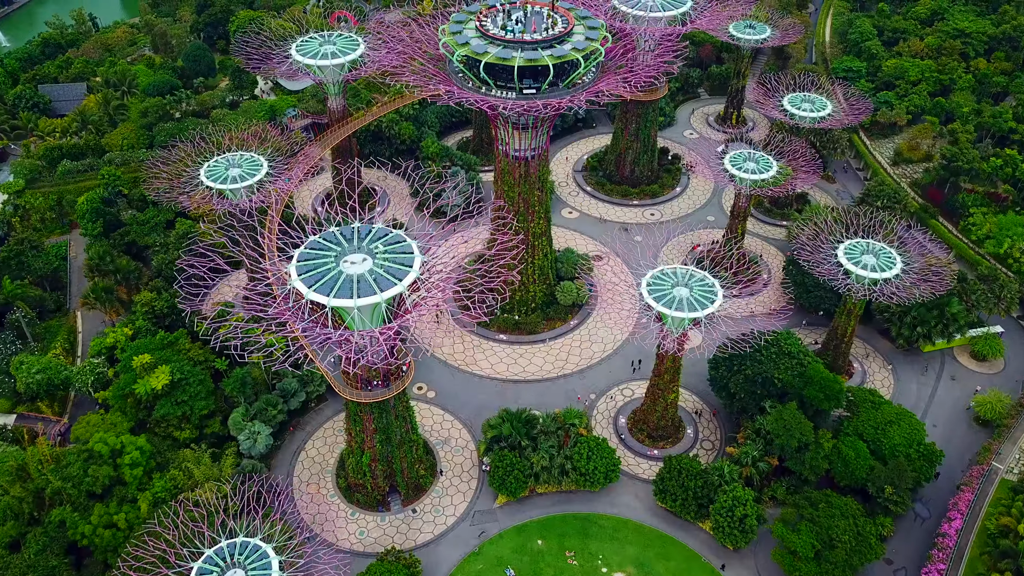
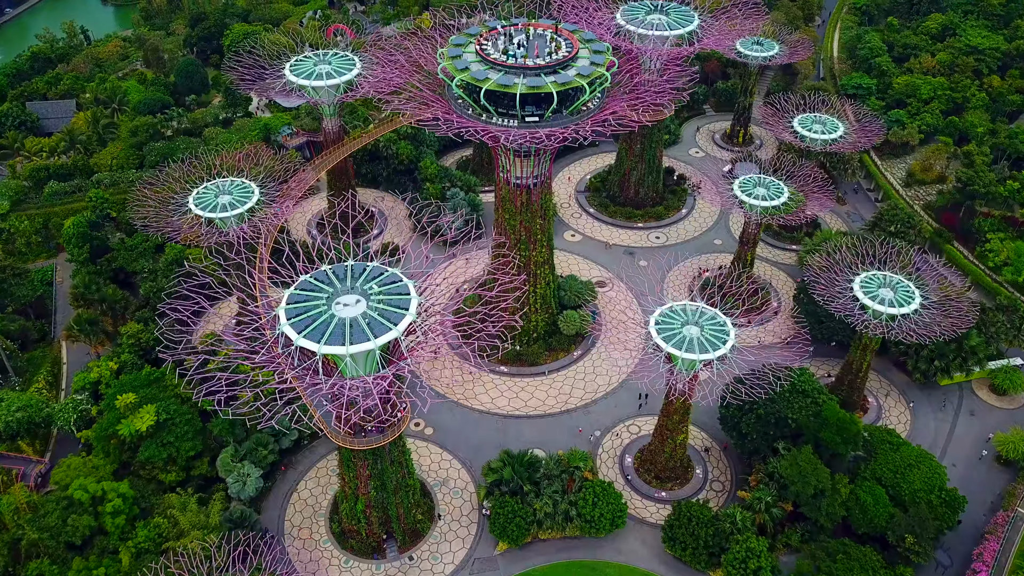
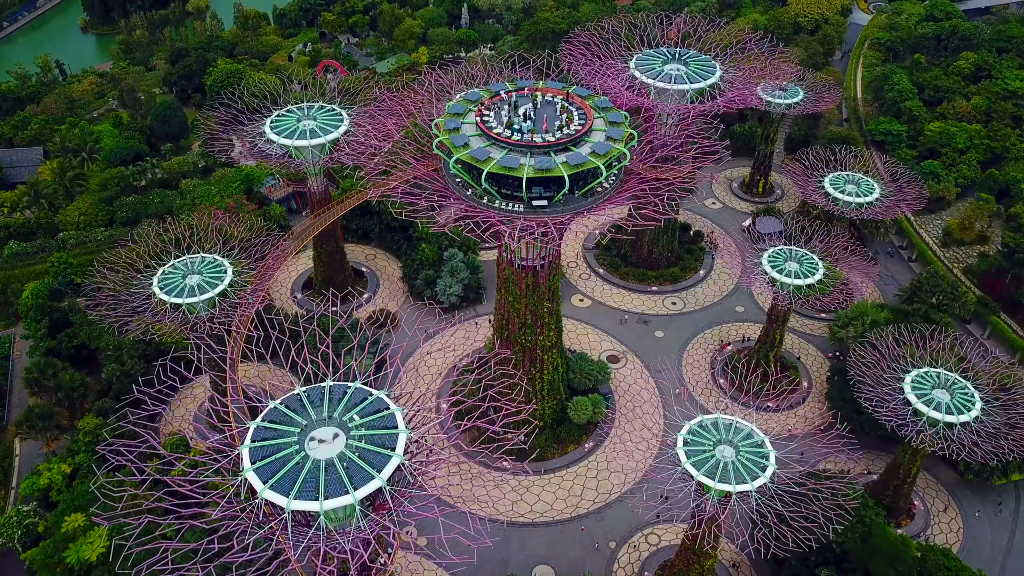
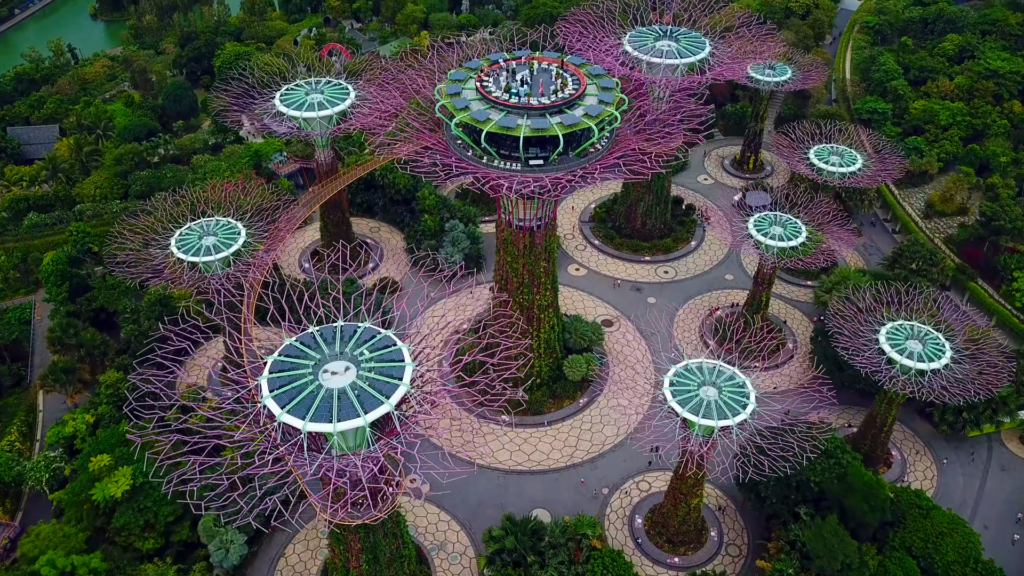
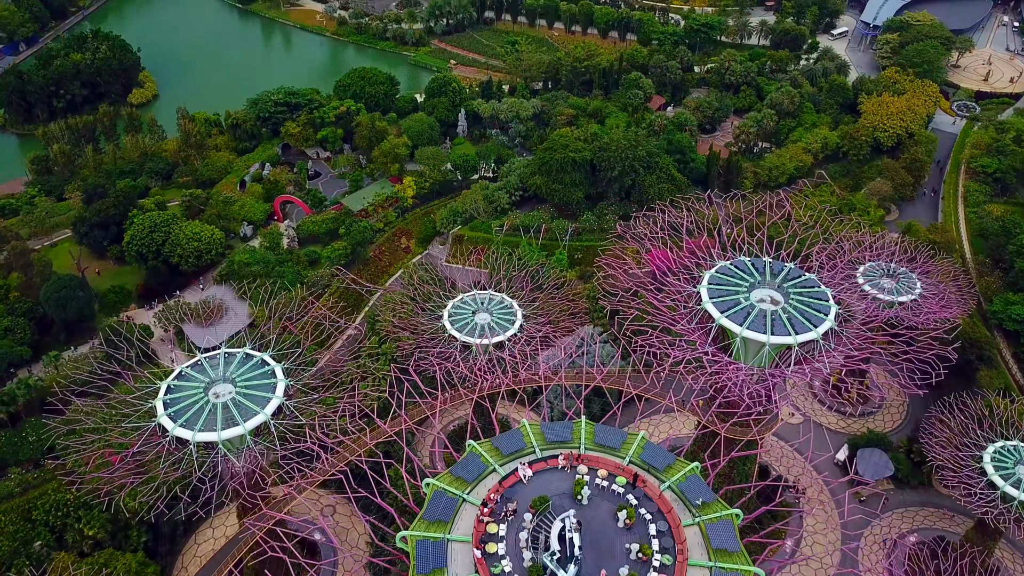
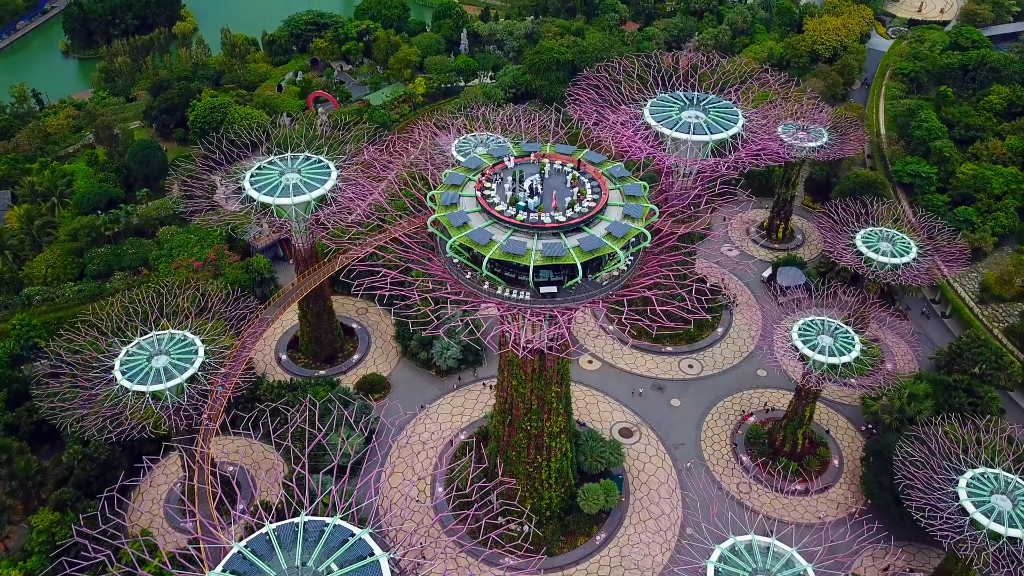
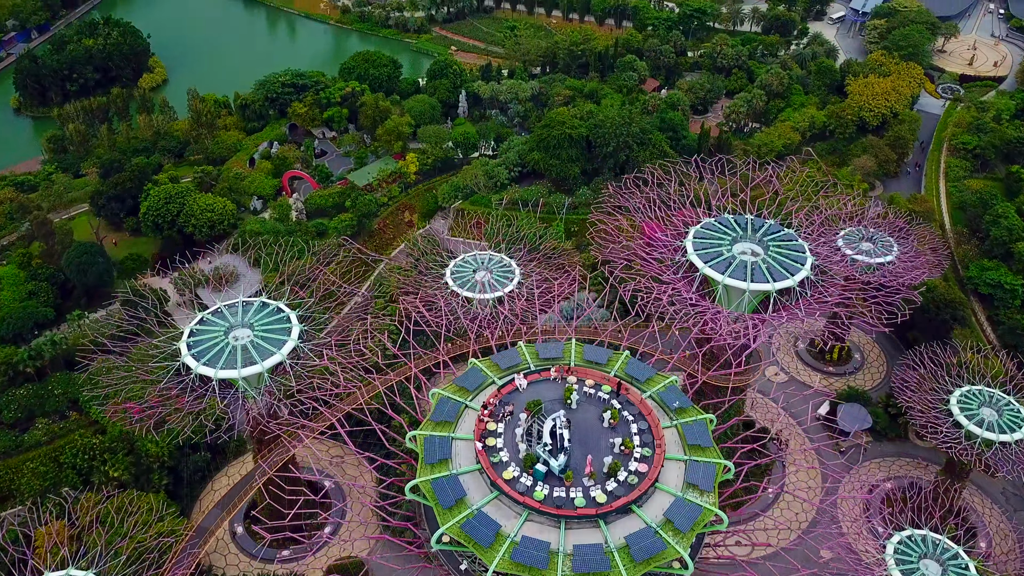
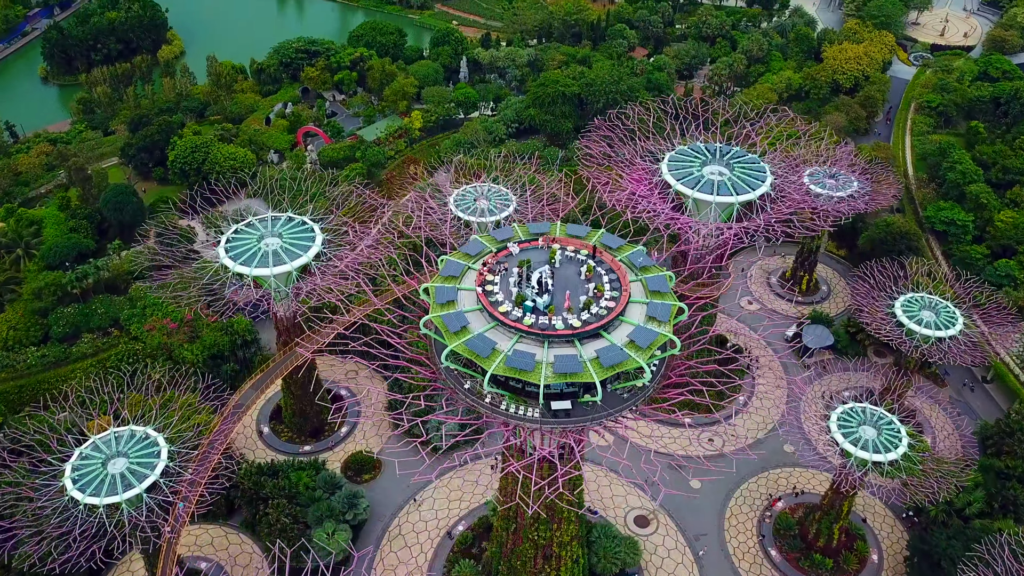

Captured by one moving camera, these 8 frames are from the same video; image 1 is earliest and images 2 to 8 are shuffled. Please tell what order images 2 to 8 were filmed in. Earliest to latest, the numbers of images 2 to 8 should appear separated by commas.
2, 4, 3, 6, 8, 7, 5
